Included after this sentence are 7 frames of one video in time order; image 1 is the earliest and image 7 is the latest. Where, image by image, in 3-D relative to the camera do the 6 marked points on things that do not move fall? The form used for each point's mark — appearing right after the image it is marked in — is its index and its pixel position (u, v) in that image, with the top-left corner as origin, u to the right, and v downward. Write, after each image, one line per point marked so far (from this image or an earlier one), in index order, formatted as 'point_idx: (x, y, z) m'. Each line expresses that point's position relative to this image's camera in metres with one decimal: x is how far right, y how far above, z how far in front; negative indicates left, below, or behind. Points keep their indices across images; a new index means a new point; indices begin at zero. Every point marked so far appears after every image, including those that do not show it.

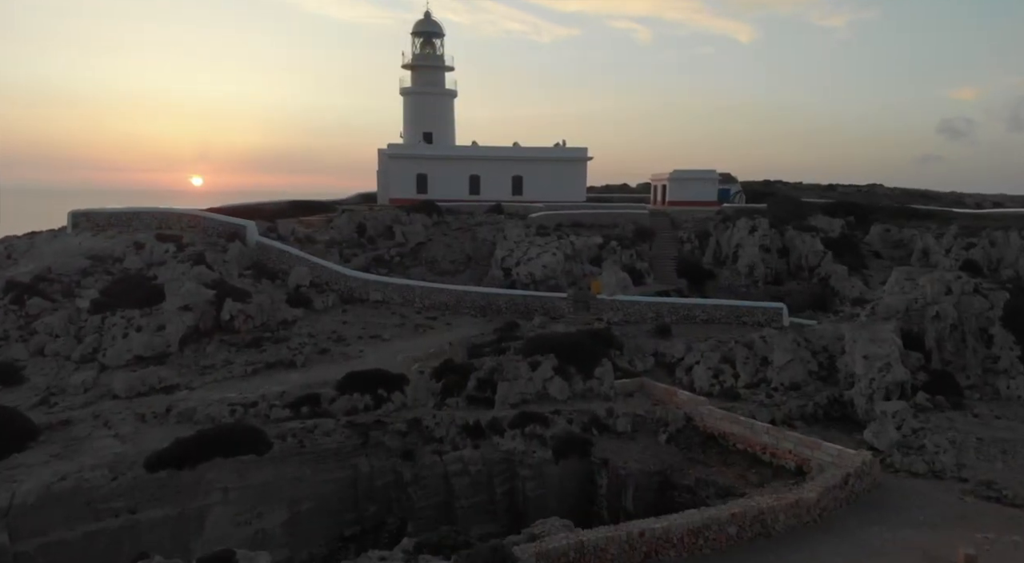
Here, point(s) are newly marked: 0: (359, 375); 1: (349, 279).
0: (-3.6, -2.2, +14.8) m
1: (-5.2, +0.1, +19.9) m
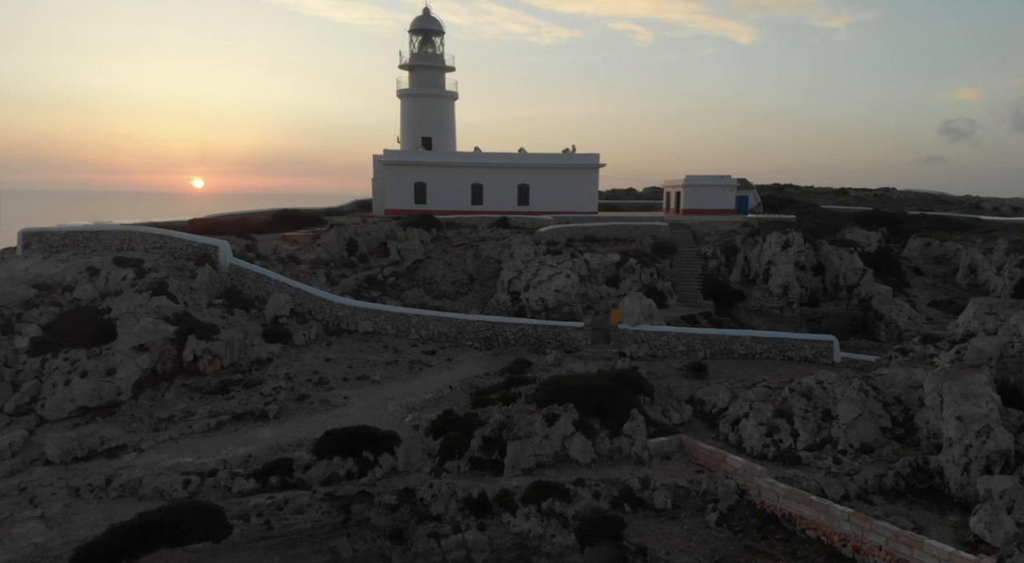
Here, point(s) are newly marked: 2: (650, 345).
0: (-3.3, -2.9, +12.3) m
1: (-4.9, -0.7, +17.4) m
2: (+3.7, -1.7, +16.8) m
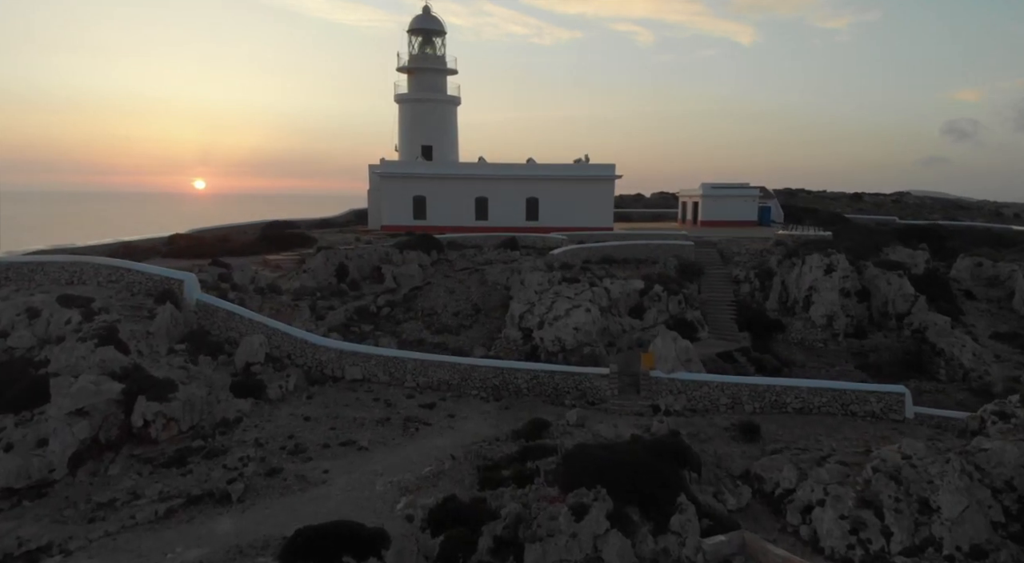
0: (-3.0, -3.9, +9.8) m
1: (-4.6, -1.6, +15.0) m
2: (+4.0, -2.6, +14.3) m
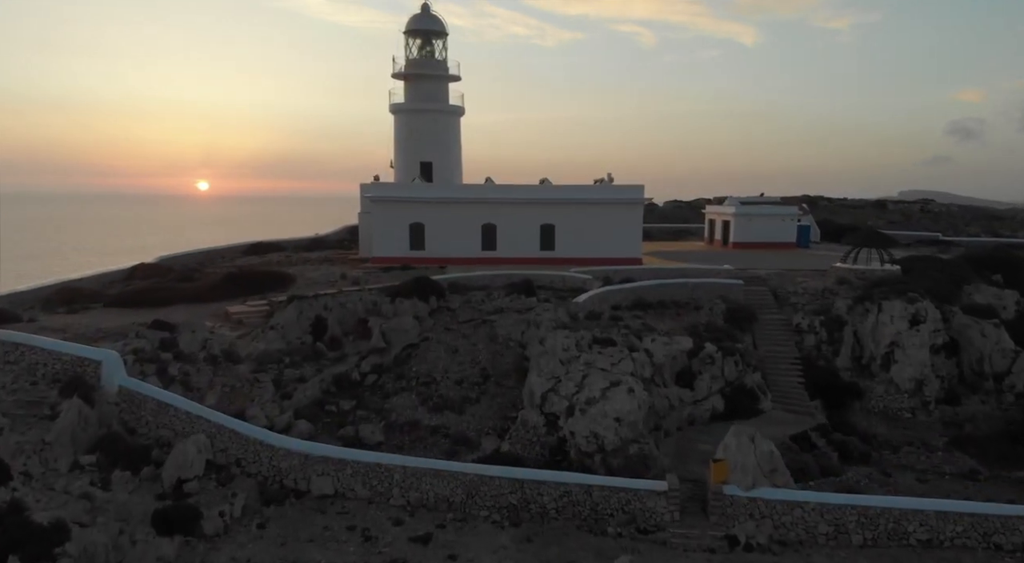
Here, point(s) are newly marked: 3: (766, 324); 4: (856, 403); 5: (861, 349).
0: (-2.6, -5.3, +6.1) m
1: (-4.2, -3.1, +11.3) m
2: (+4.4, -4.0, +10.5) m
3: (+7.5, -1.3, +18.6) m
4: (+8.9, -3.2, +16.5) m
5: (+9.7, -1.9, +17.6) m
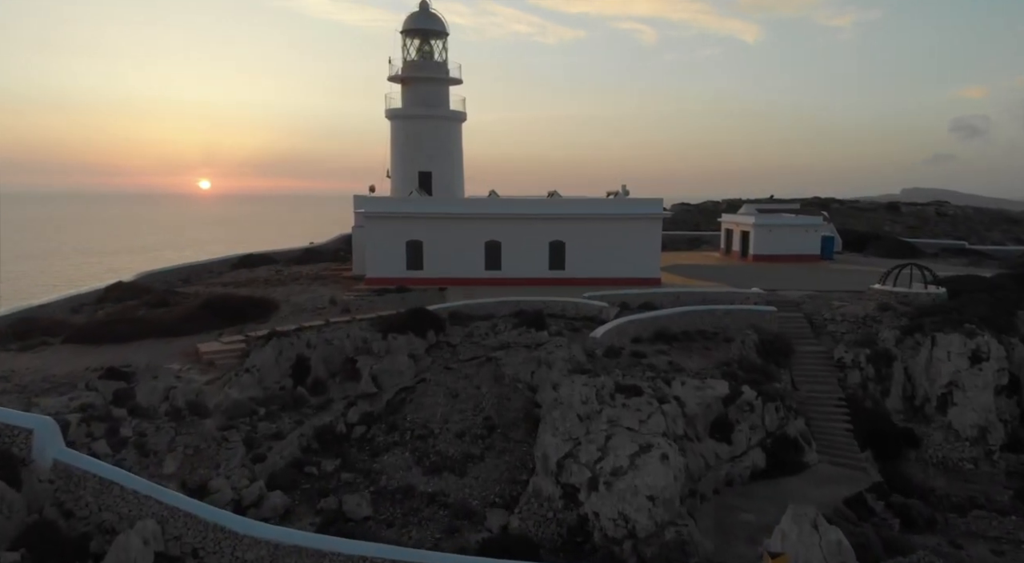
0: (-2.4, -6.1, +4.2) m
1: (-4.0, -3.9, +9.4) m
2: (+4.5, -4.8, +8.6) m
3: (+7.7, -2.0, +16.6) m
4: (+9.1, -3.9, +14.6) m
5: (+9.9, -2.6, +15.7) m
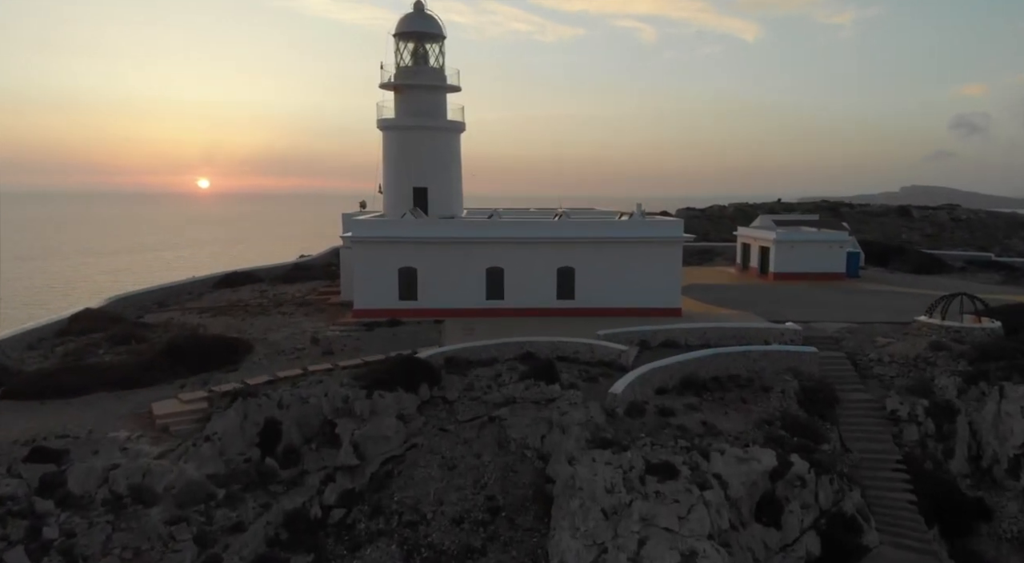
0: (-2.3, -7.1, +2.1) m
1: (-3.9, -4.8, +7.3) m
2: (+4.7, -5.8, +6.5) m
3: (+7.8, -3.0, +14.6) m
4: (+9.3, -4.9, +12.5) m
5: (+10.0, -3.6, +13.6) m
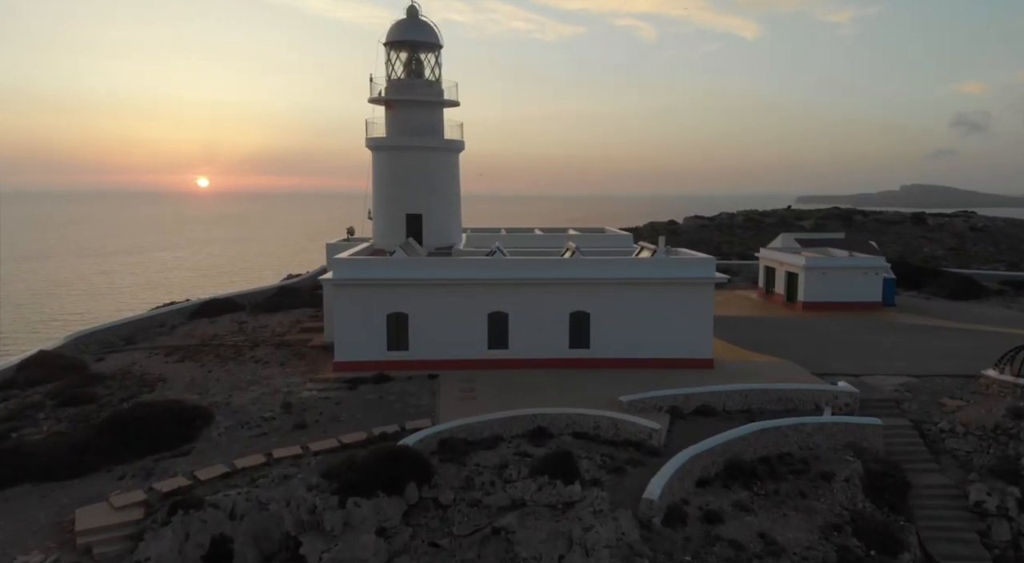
0: (-2.1, -8.4, -0.3) m
1: (-3.7, -6.1, +4.8) m
2: (+4.9, -7.0, +4.0) m
3: (+8.0, -4.2, +12.1) m
4: (+9.4, -6.1, +10.0) m
5: (+10.2, -4.8, +11.1) m
